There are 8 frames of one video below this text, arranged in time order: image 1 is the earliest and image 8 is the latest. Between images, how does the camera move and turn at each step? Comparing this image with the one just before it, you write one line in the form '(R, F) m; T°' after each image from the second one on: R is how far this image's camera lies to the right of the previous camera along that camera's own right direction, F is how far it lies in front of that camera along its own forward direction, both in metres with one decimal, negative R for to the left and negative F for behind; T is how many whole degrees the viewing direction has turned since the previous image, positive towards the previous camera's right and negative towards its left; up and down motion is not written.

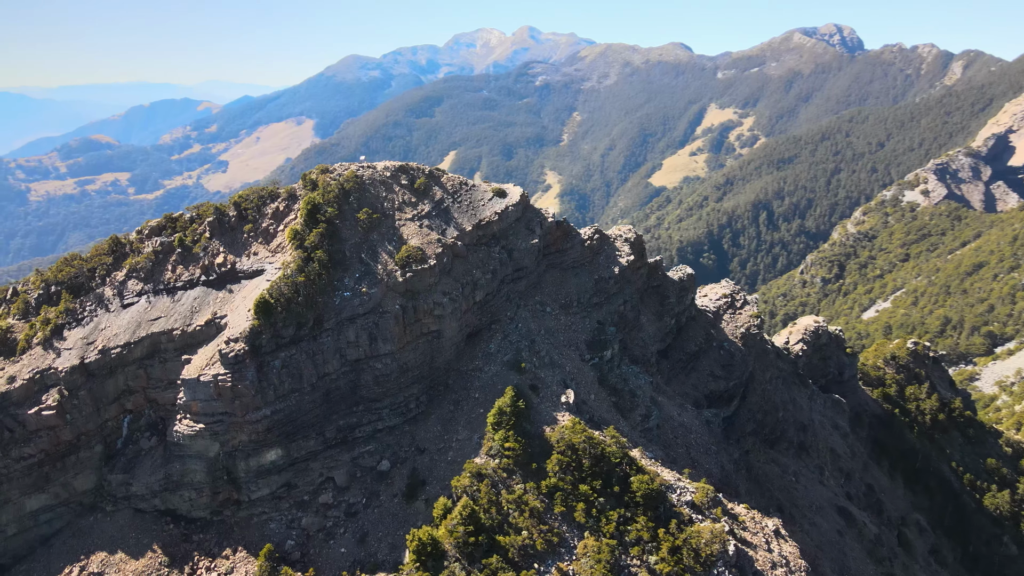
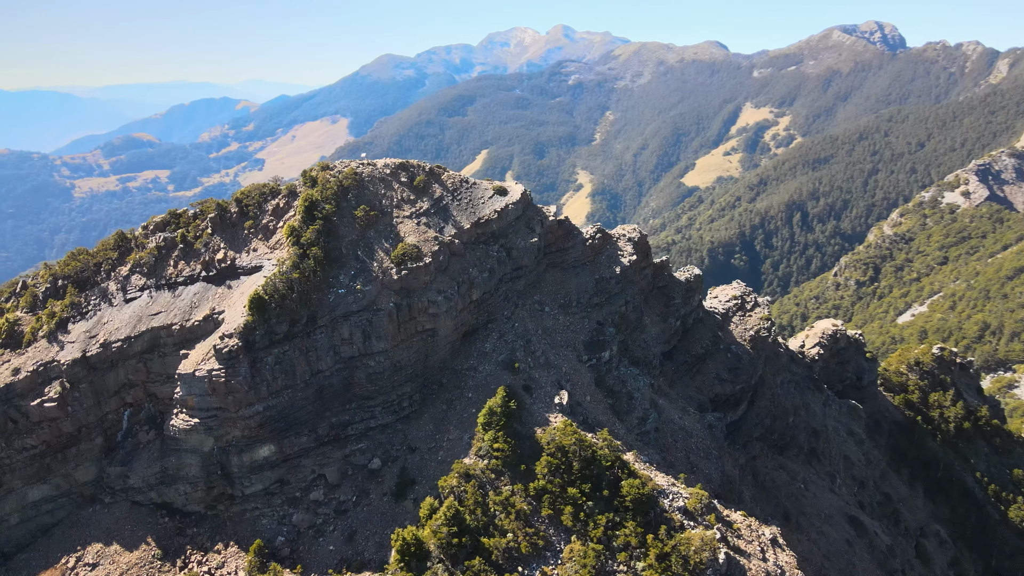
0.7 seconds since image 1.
(+1.9, +0.6) m; -2°
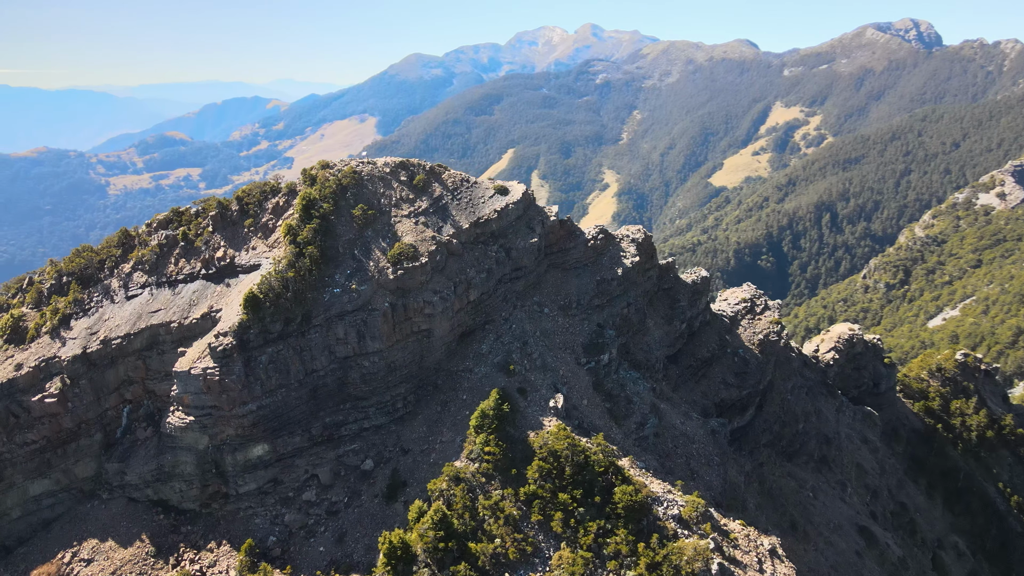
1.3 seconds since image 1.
(+1.5, +0.7) m; -2°
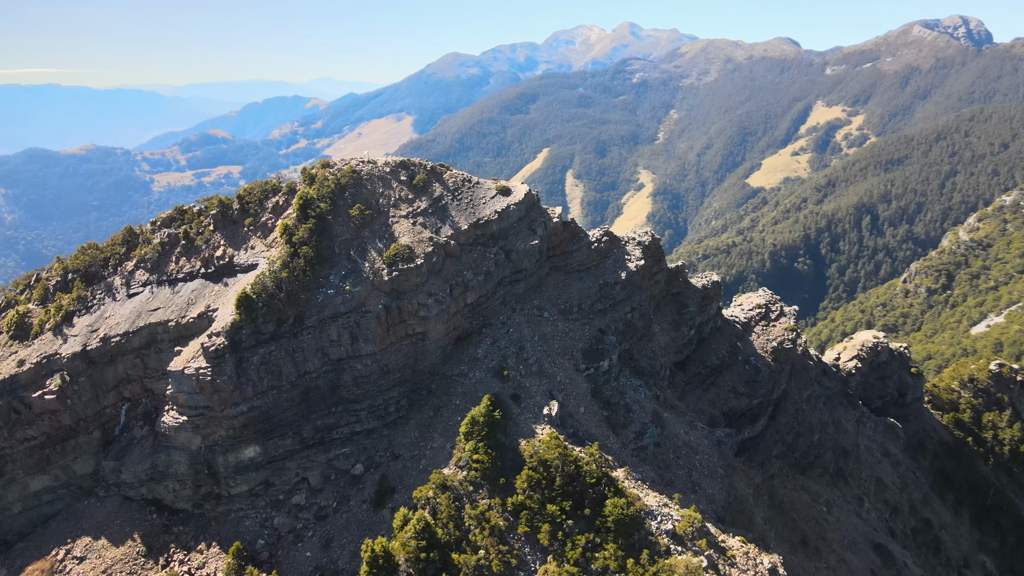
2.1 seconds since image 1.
(+1.9, +1.2) m; -2°
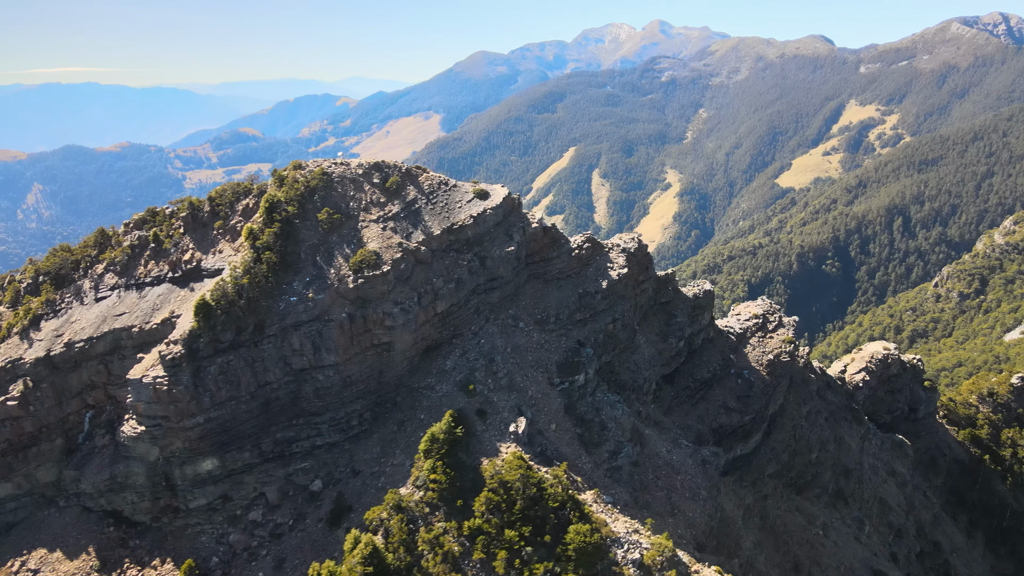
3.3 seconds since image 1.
(+3.3, +1.9) m; -2°
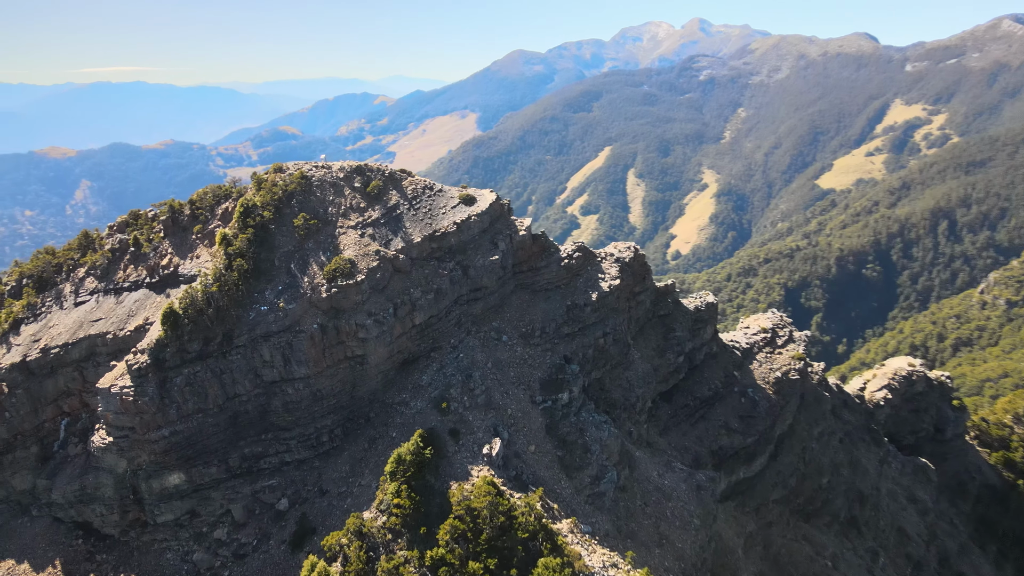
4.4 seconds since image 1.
(+2.9, +2.2) m; -2°
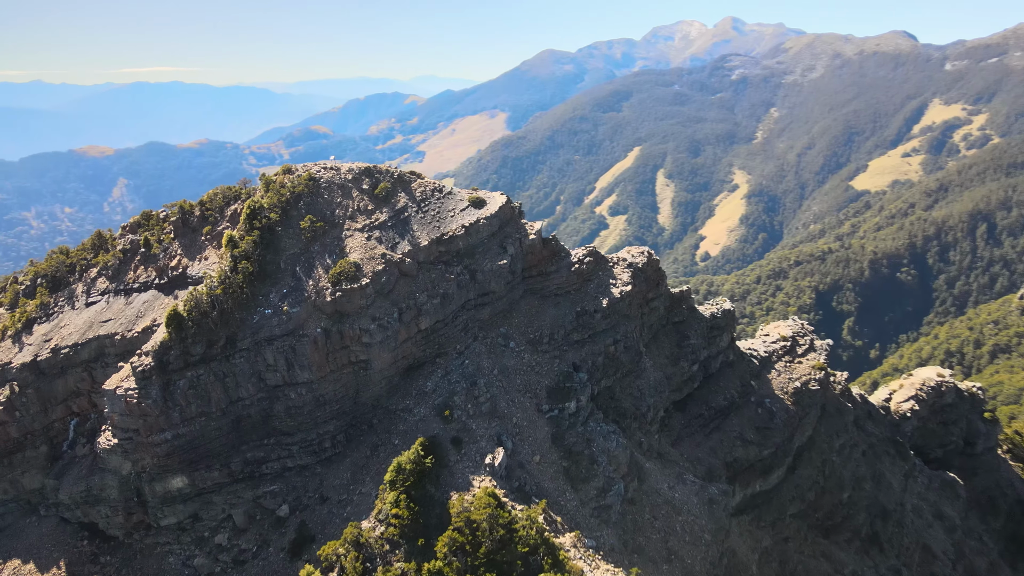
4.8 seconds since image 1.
(+0.7, +1.0) m; -2°
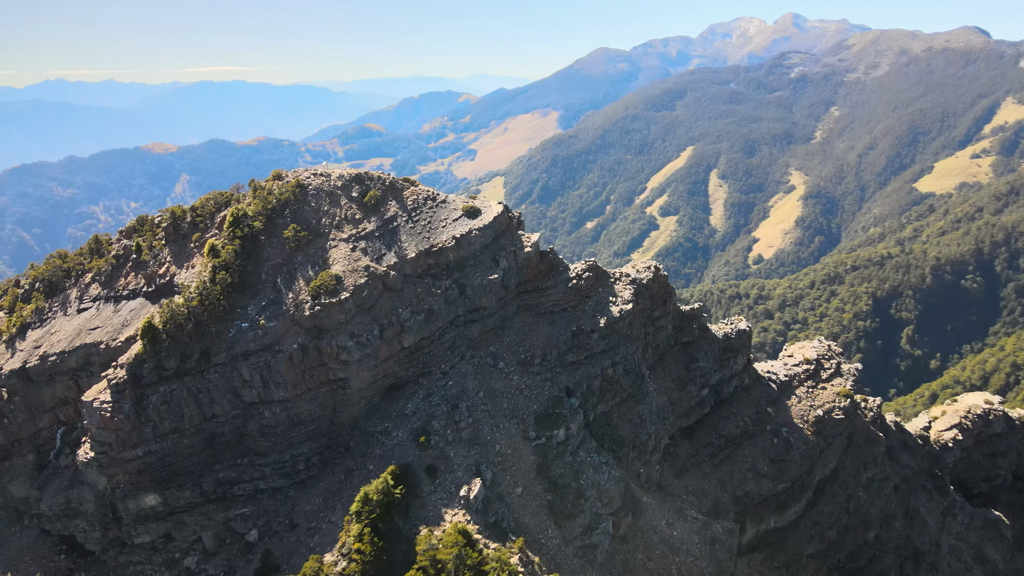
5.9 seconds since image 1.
(+2.8, +2.5) m; -3°
